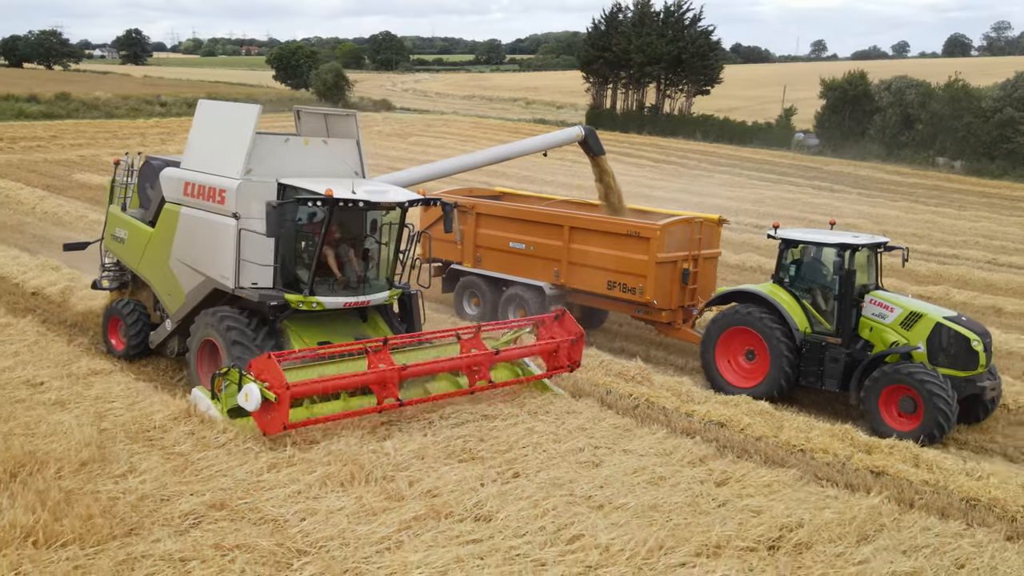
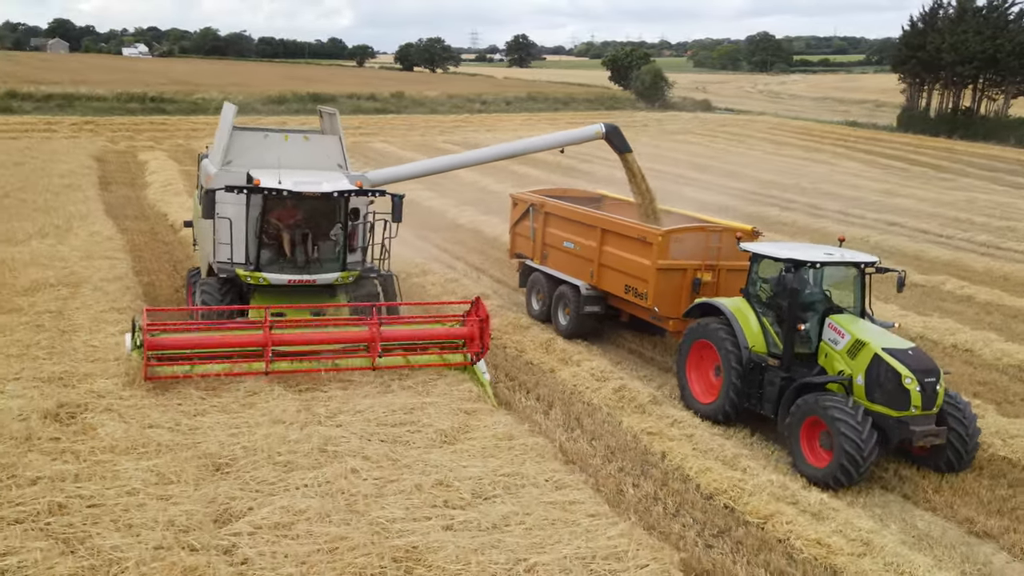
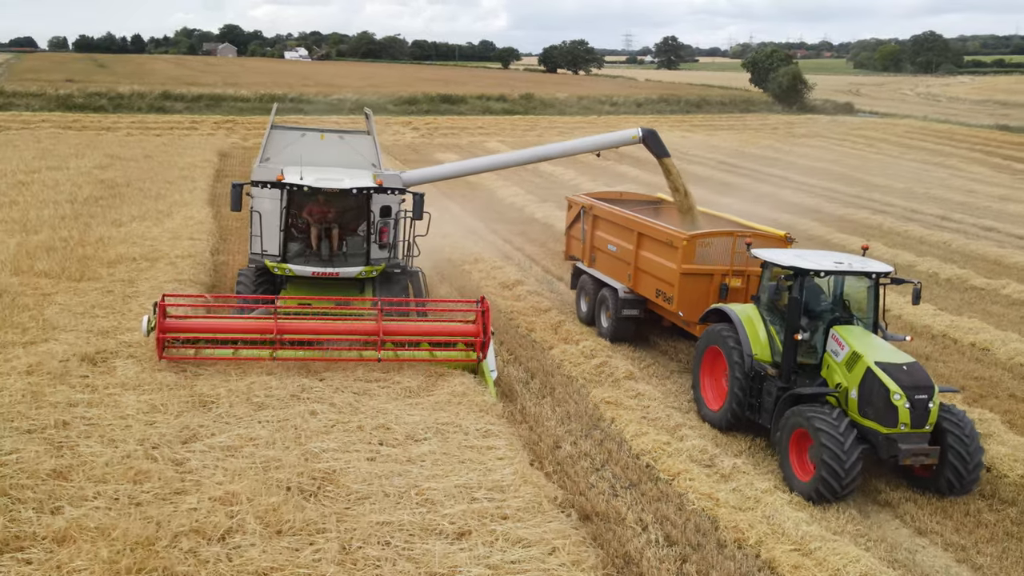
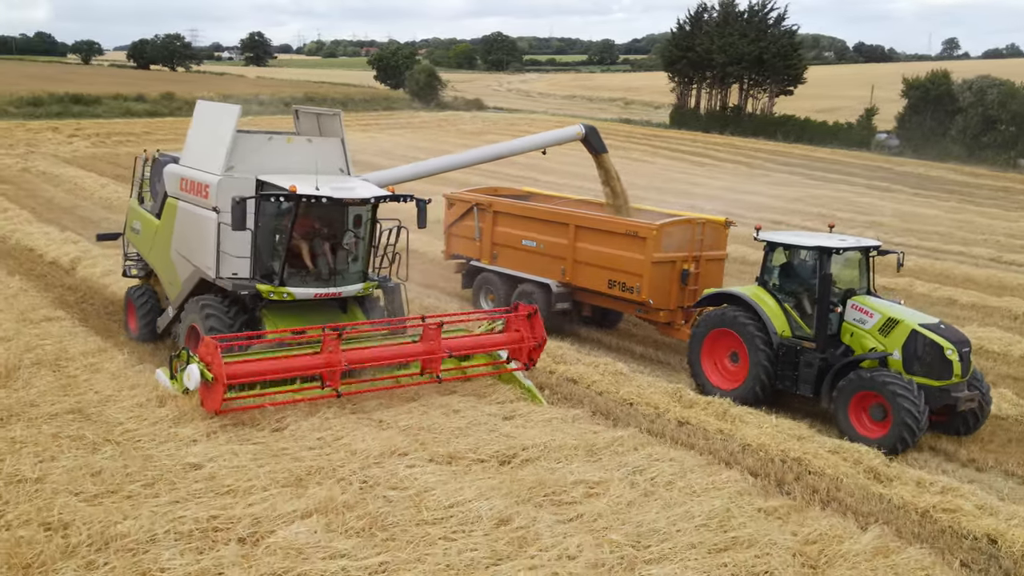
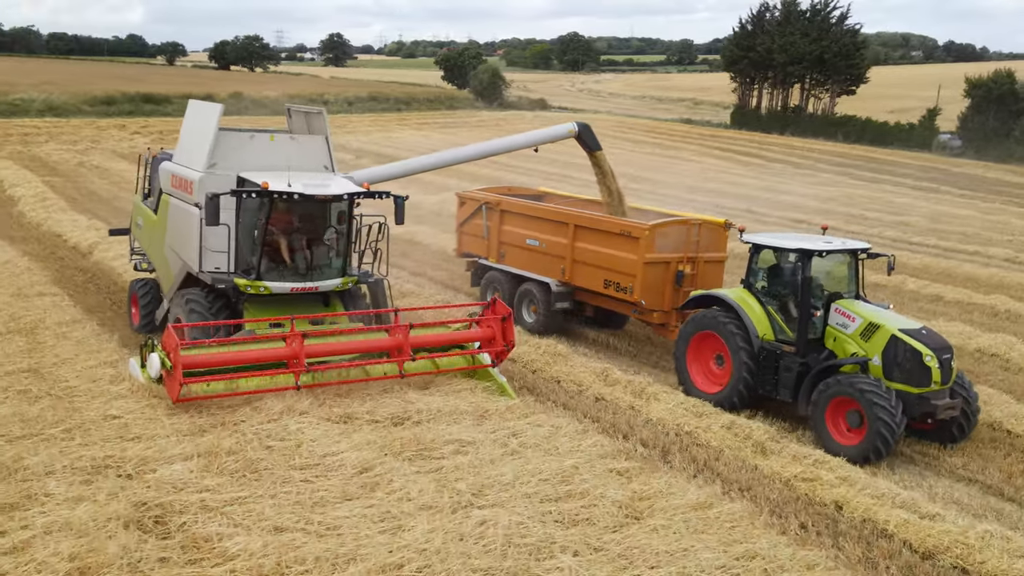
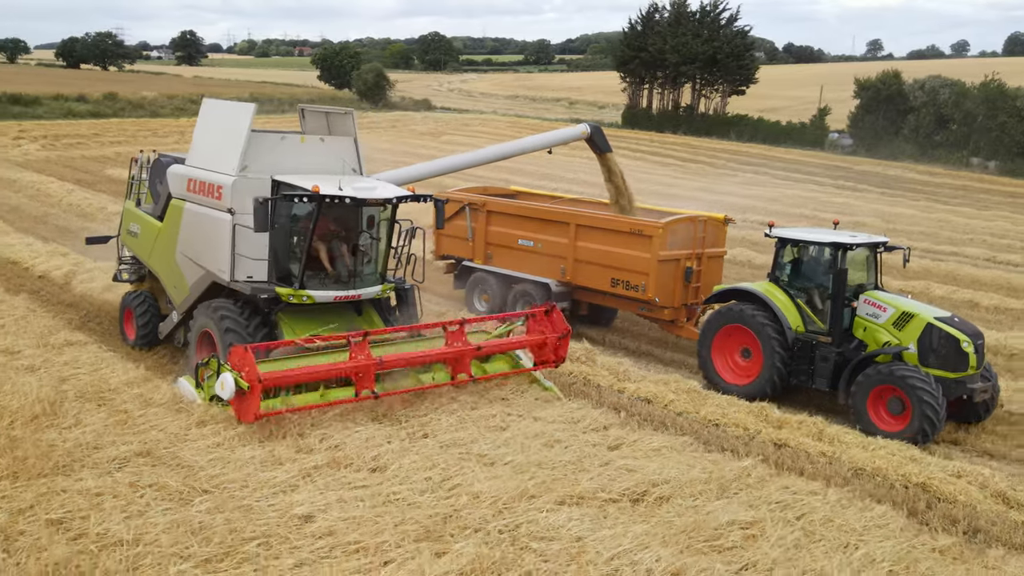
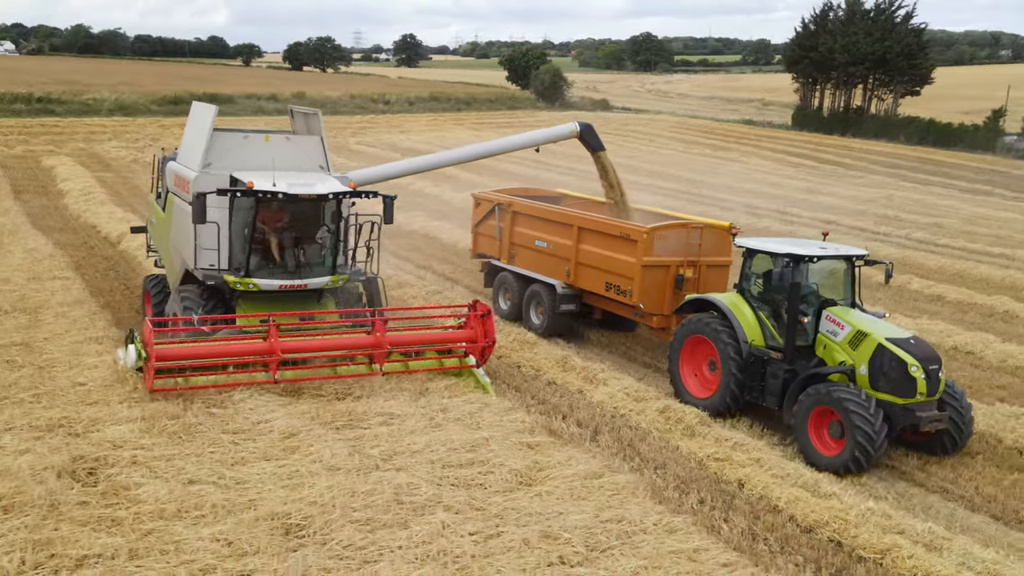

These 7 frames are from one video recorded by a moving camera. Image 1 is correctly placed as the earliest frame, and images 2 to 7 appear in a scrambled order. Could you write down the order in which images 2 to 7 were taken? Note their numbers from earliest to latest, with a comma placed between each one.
6, 4, 5, 7, 2, 3
